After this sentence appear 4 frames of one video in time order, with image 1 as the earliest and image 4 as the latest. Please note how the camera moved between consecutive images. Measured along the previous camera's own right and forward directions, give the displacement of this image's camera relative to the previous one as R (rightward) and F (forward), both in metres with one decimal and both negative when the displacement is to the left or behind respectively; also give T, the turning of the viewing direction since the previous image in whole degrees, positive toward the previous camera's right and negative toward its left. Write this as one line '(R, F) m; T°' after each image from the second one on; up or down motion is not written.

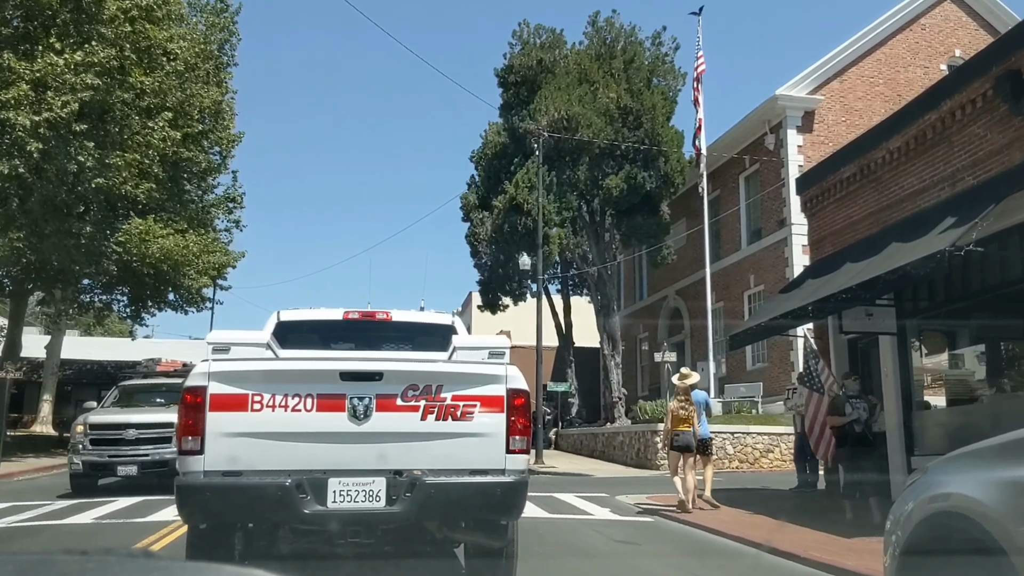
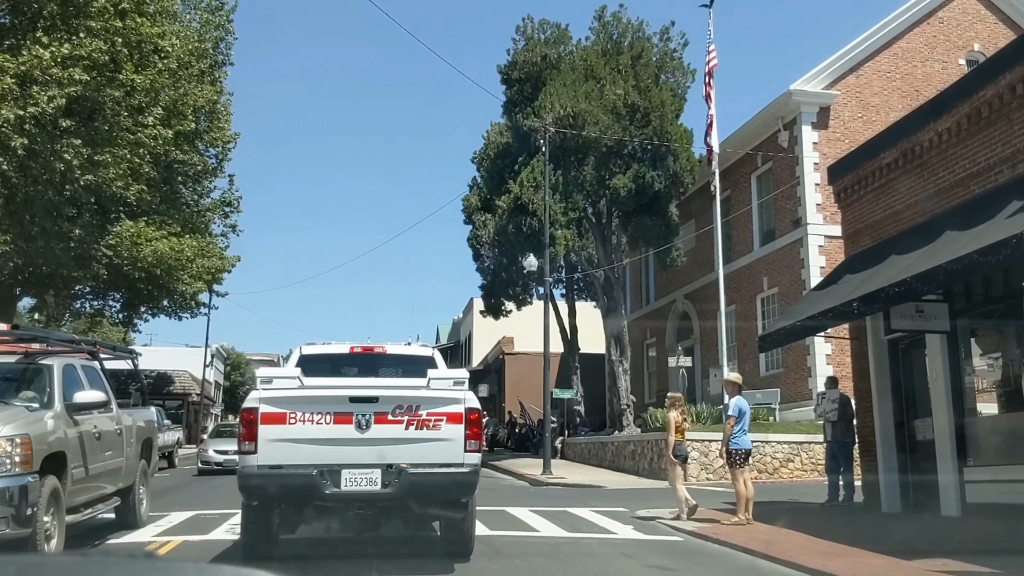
(-0.1, +0.9) m; 0°
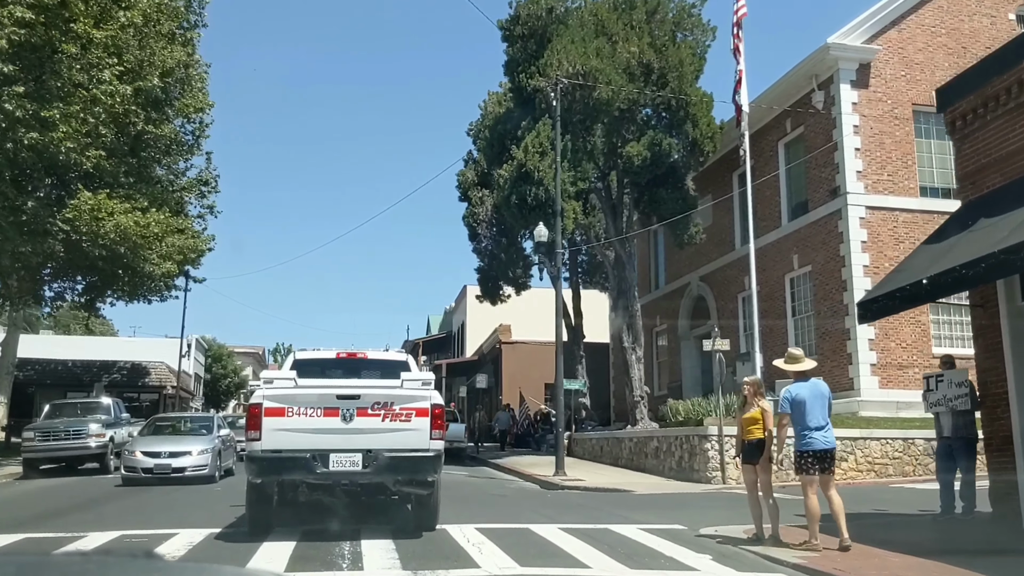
(-0.3, +2.5) m; +1°
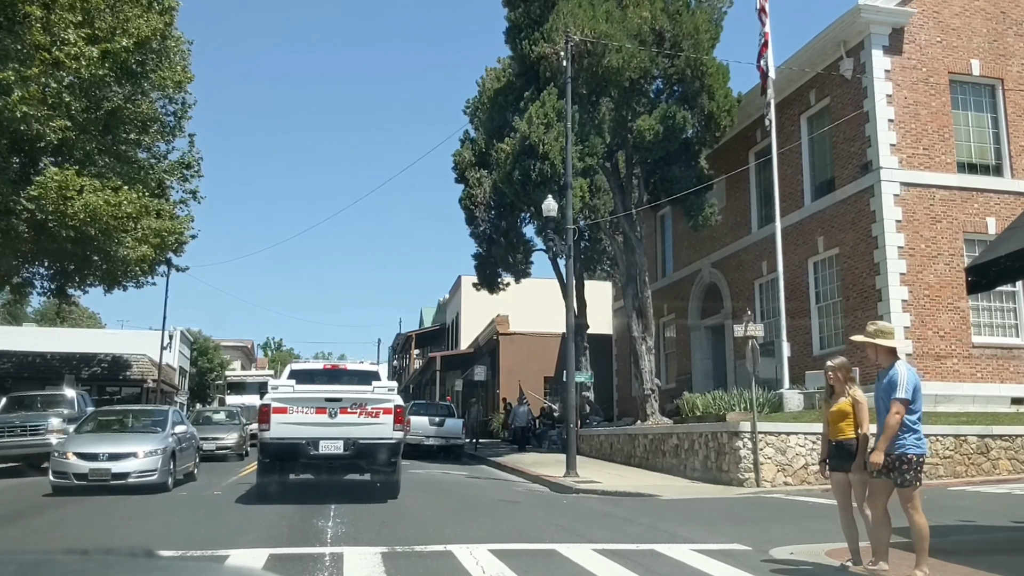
(-0.2, +1.7) m; 0°
